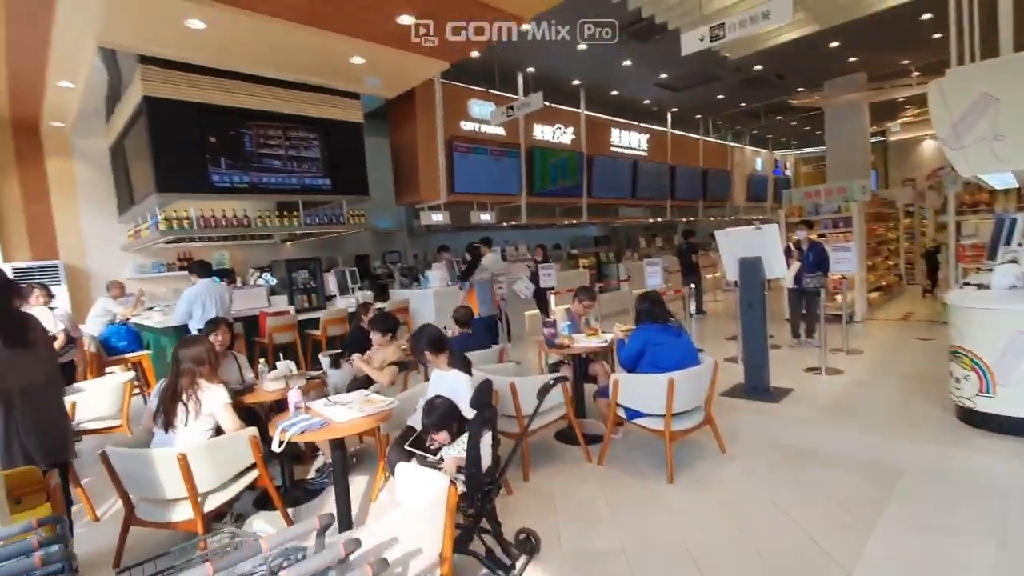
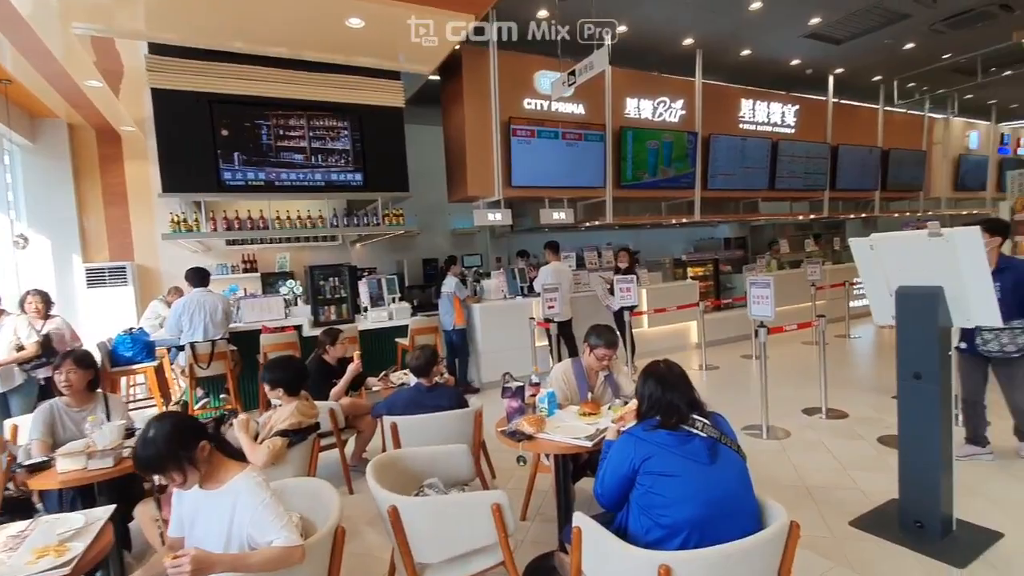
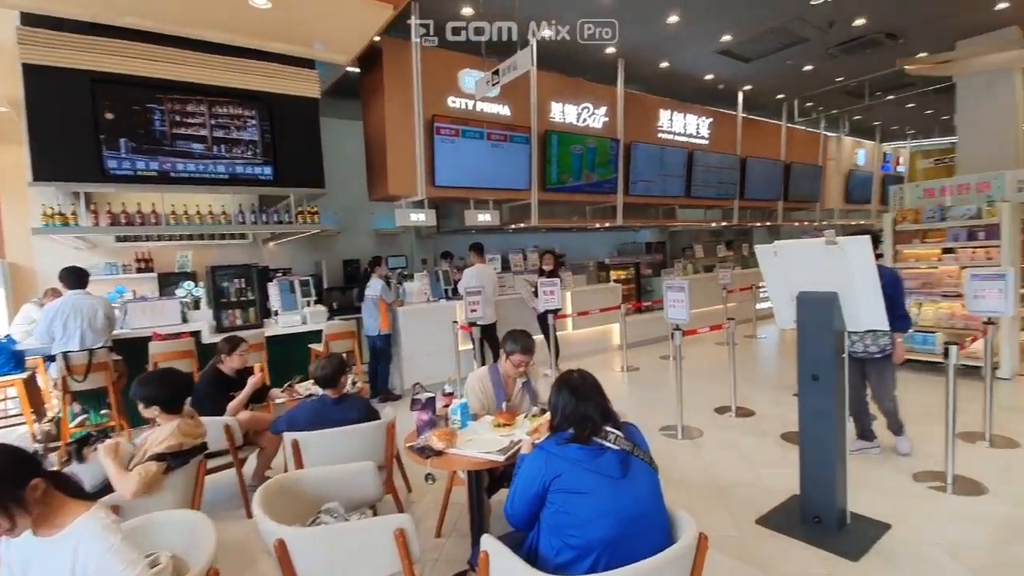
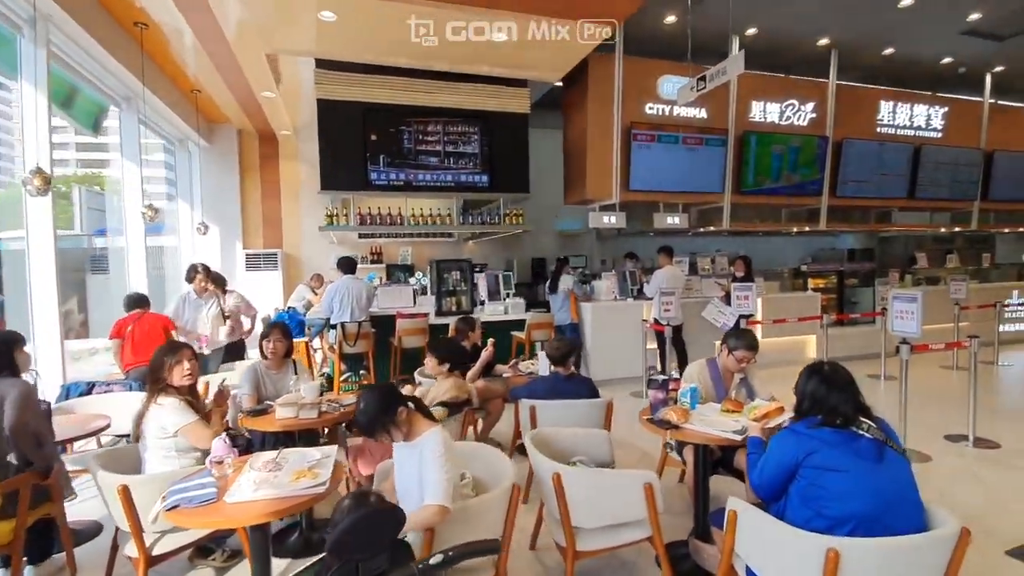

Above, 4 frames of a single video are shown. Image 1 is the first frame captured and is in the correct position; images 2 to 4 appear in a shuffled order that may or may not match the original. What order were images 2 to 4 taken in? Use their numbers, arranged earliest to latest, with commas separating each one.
4, 2, 3
